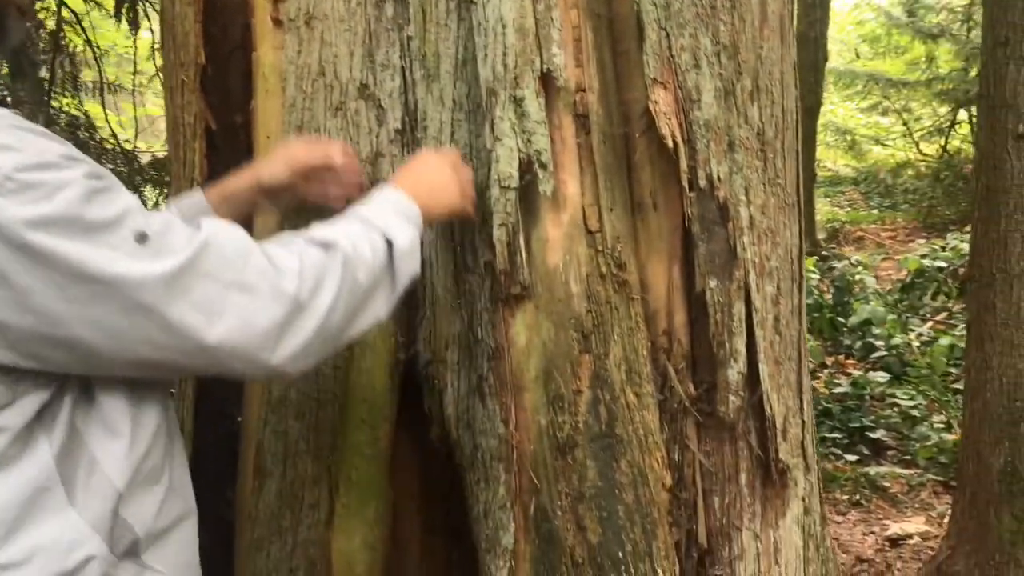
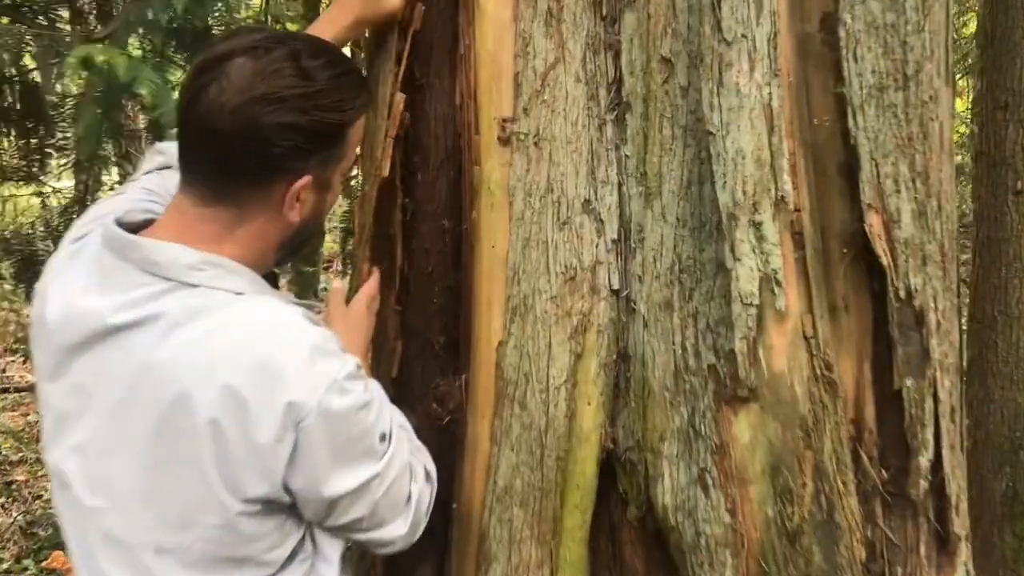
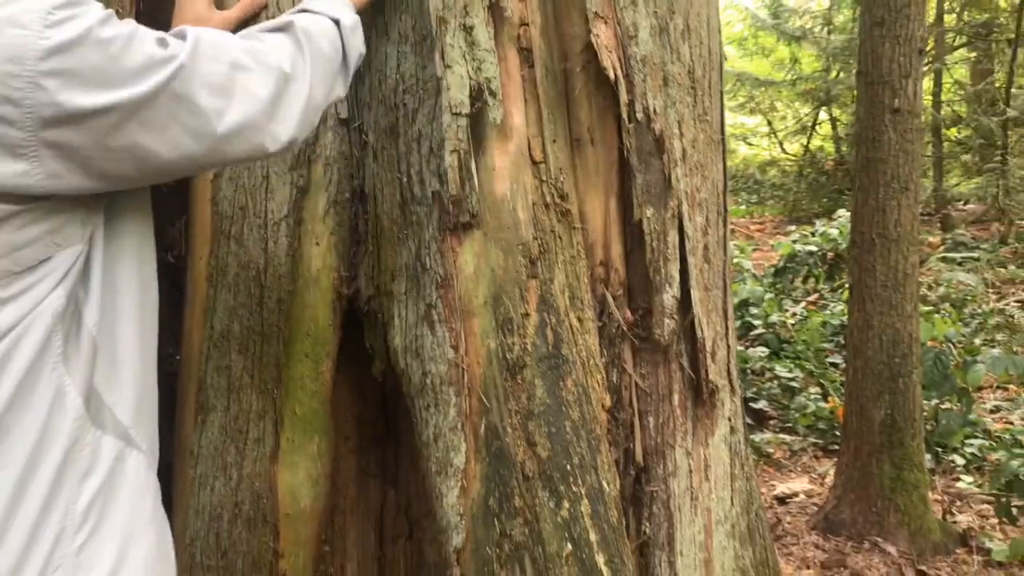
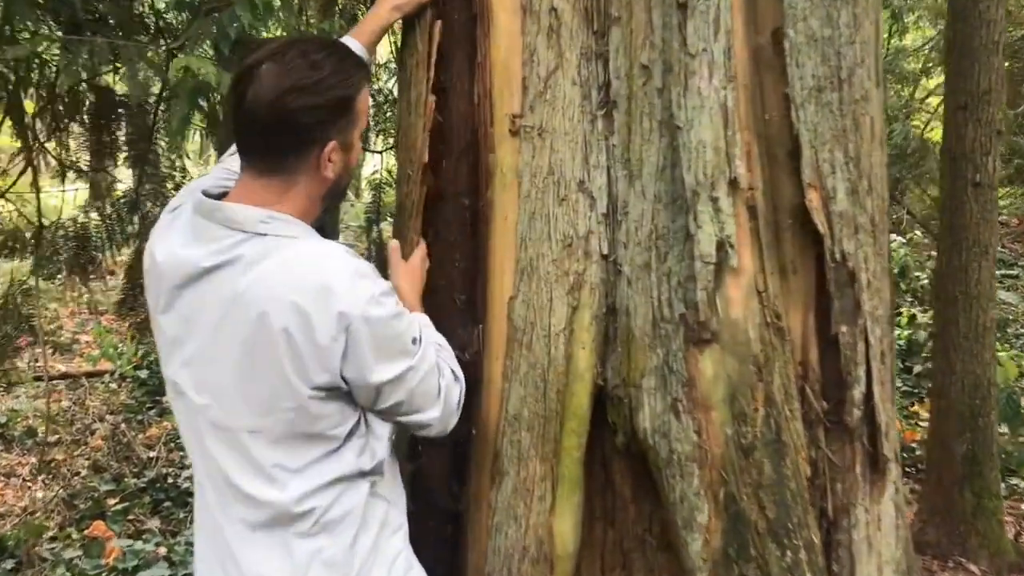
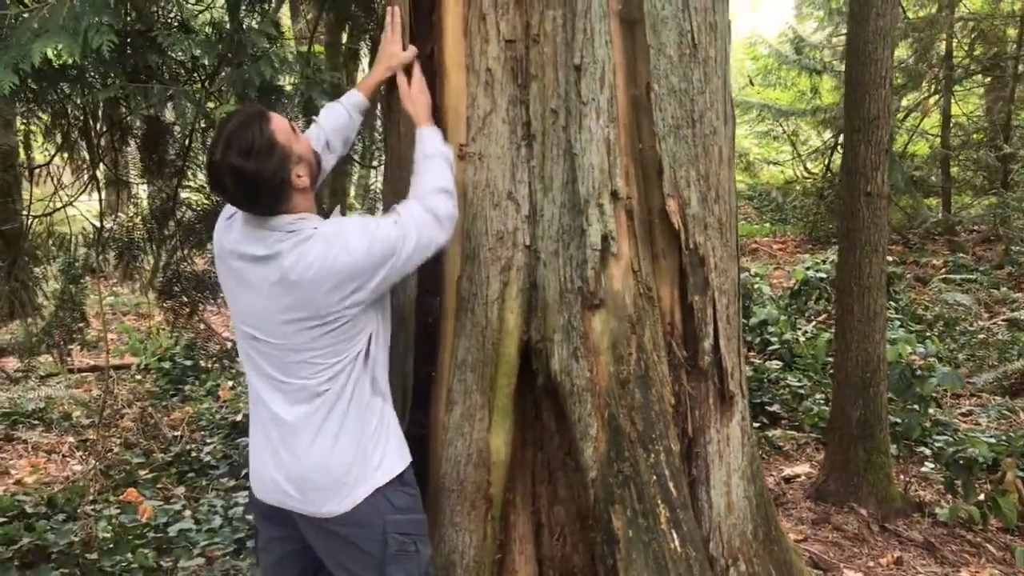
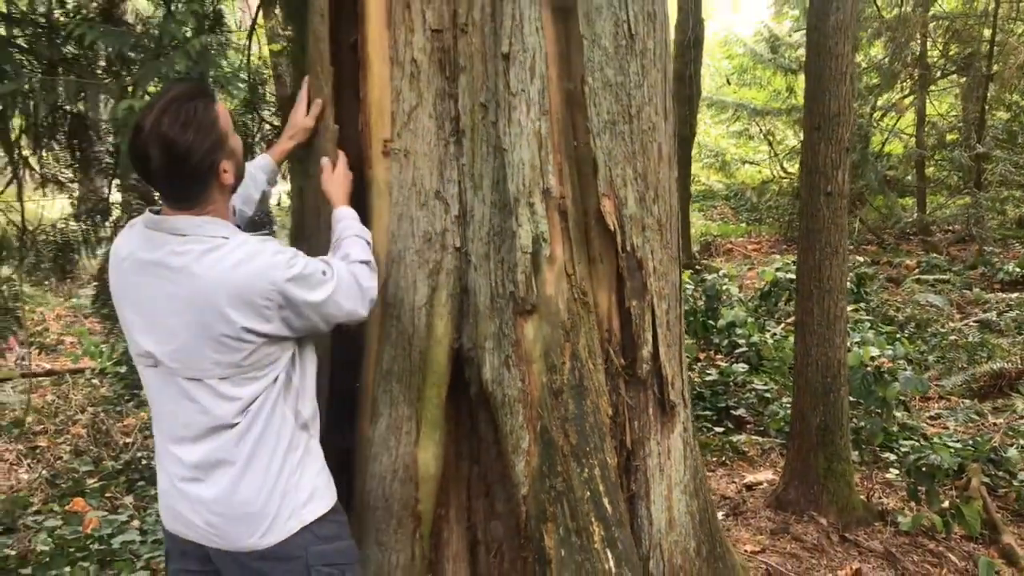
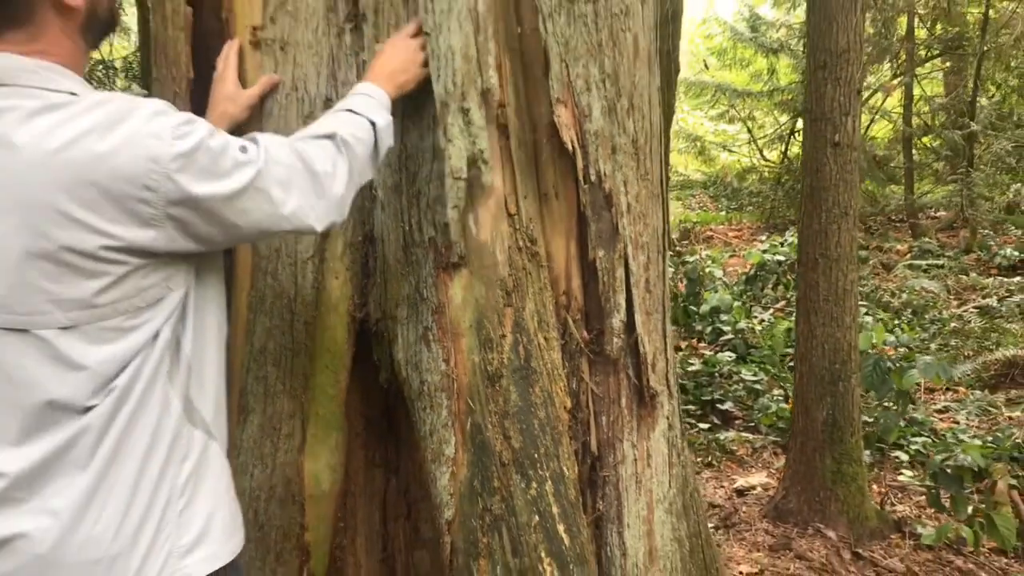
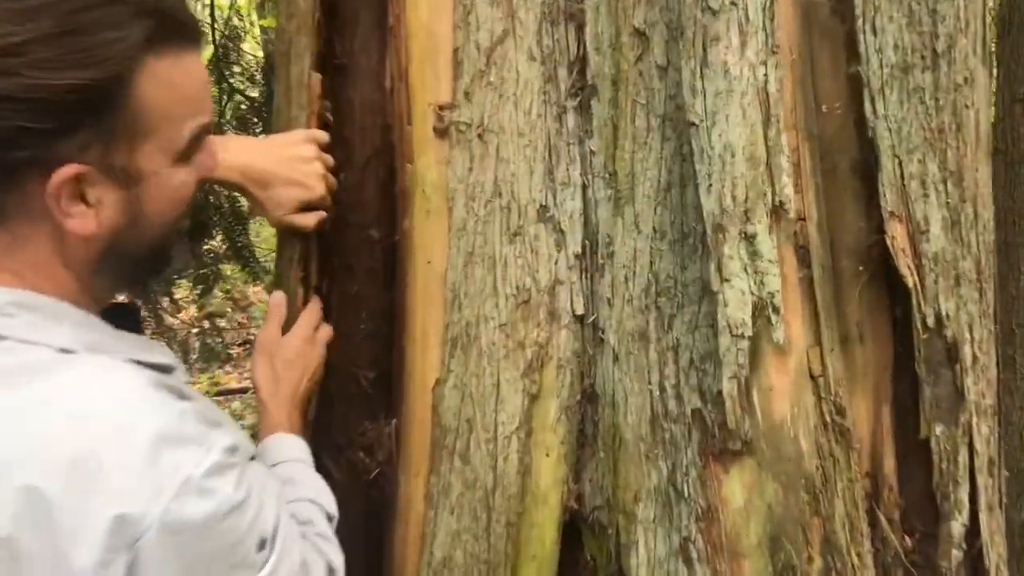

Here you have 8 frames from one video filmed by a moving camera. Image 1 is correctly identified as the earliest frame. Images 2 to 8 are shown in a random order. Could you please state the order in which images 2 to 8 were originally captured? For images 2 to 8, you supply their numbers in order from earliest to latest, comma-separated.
3, 7, 6, 5, 4, 2, 8
